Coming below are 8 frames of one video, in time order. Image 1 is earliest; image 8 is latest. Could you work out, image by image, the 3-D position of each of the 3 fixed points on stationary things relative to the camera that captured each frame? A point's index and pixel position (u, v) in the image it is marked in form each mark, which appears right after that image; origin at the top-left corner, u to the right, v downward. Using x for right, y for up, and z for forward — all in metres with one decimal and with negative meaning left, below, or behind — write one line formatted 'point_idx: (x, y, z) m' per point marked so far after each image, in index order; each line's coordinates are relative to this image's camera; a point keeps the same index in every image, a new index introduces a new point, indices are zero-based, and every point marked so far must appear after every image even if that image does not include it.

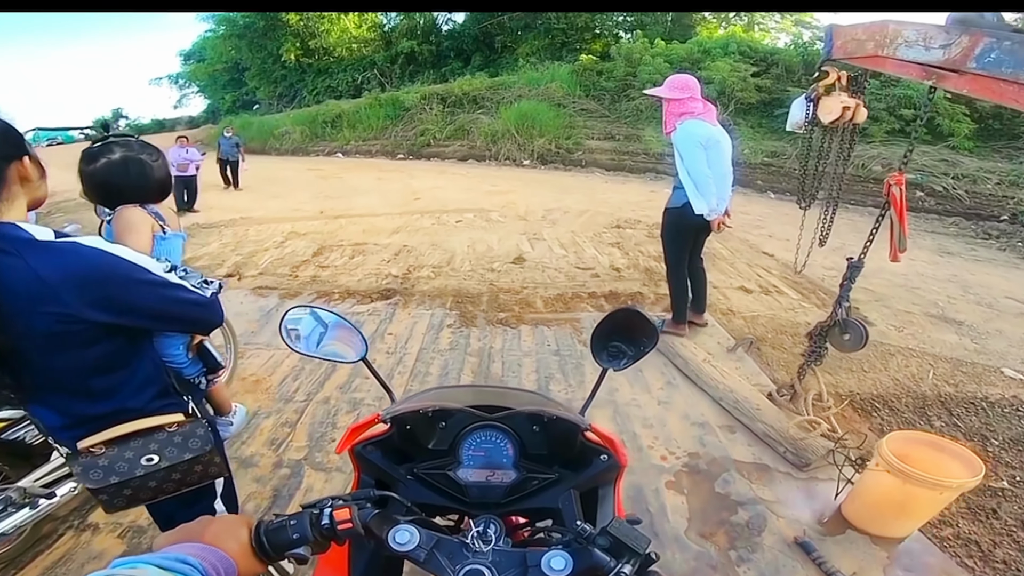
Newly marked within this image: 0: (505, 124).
0: (-0.1, +4.0, +17.3) m
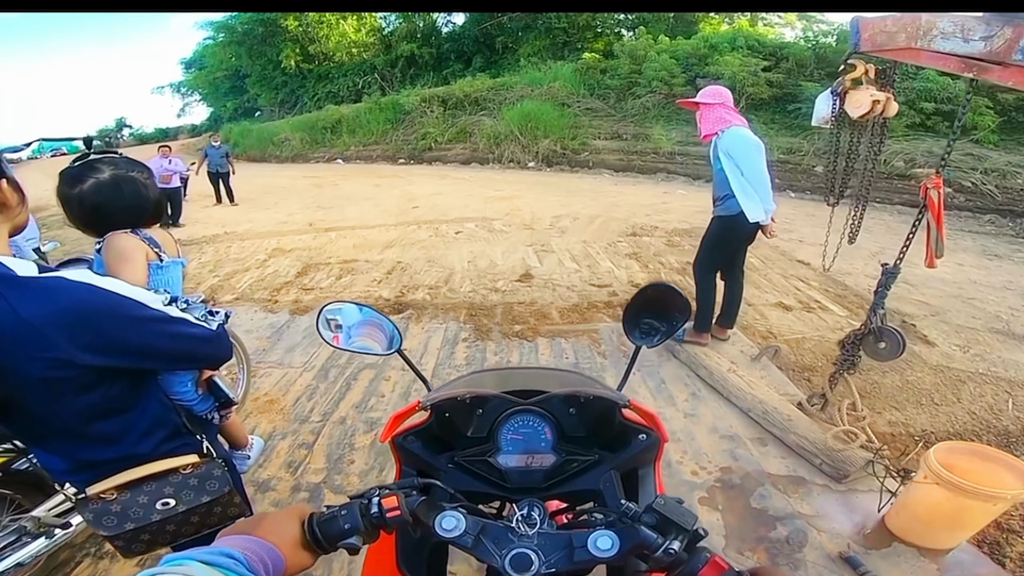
0: (0.0, +4.0, +17.2) m
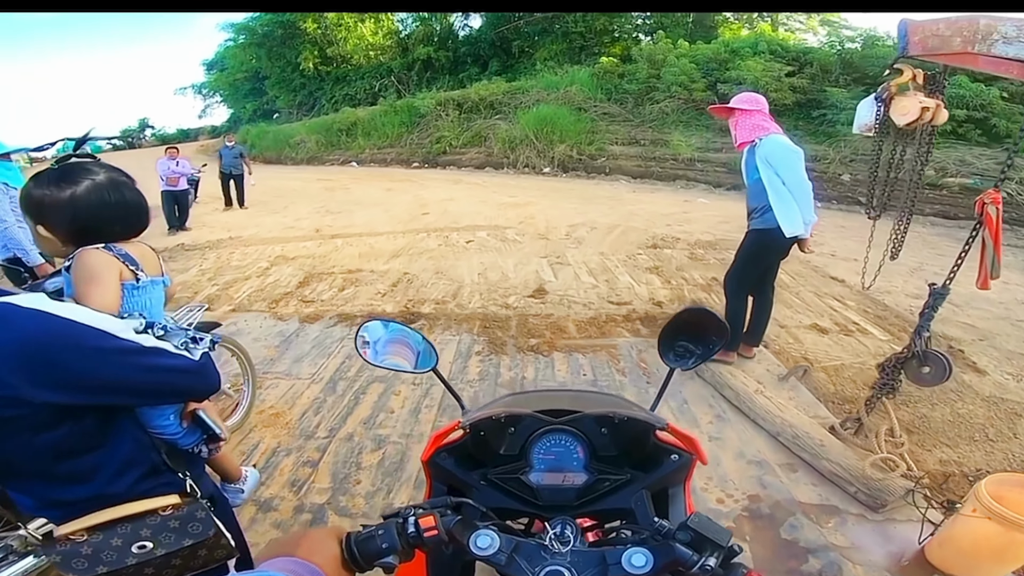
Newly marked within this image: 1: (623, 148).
0: (+0.3, +3.8, +17.0) m
1: (+2.6, +3.1, +15.7) m
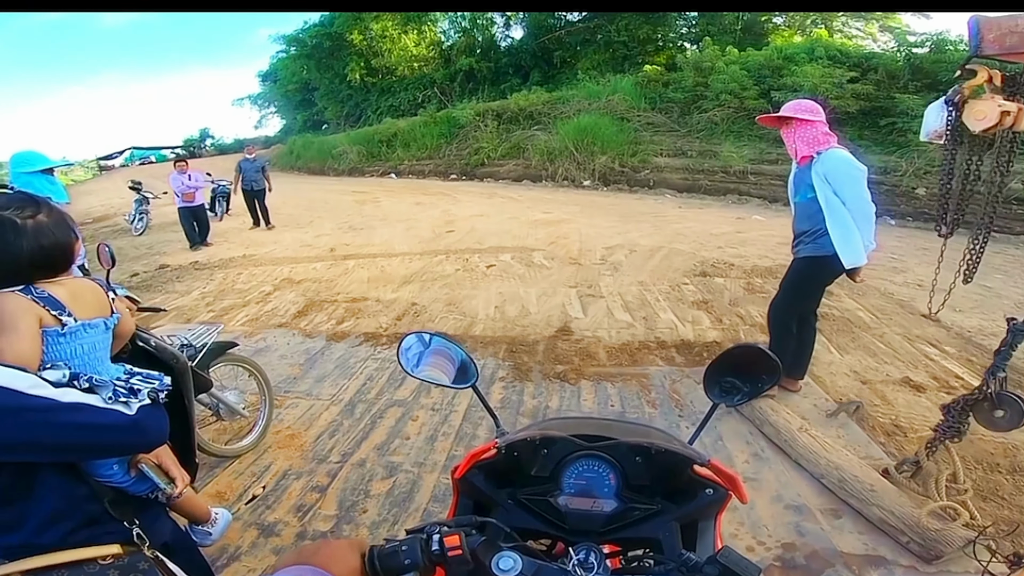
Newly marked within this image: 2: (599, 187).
0: (+1.3, +3.5, +16.9) m
1: (+3.5, +2.8, +15.4) m
2: (+1.9, +2.2, +15.4) m
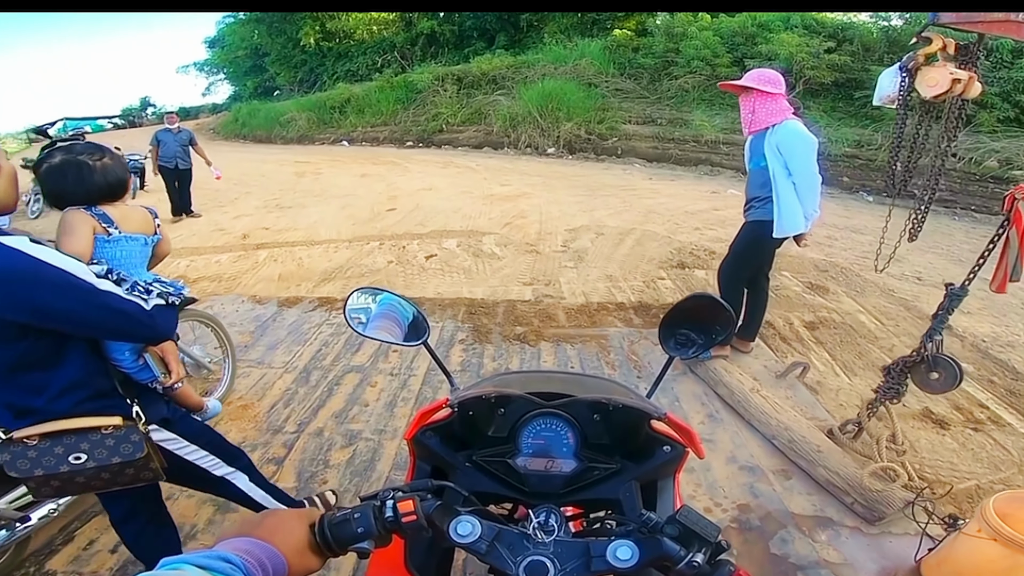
0: (+0.3, +4.2, +16.7) m
1: (+2.6, +3.4, +15.5) m
2: (+1.0, +2.9, +15.3) m
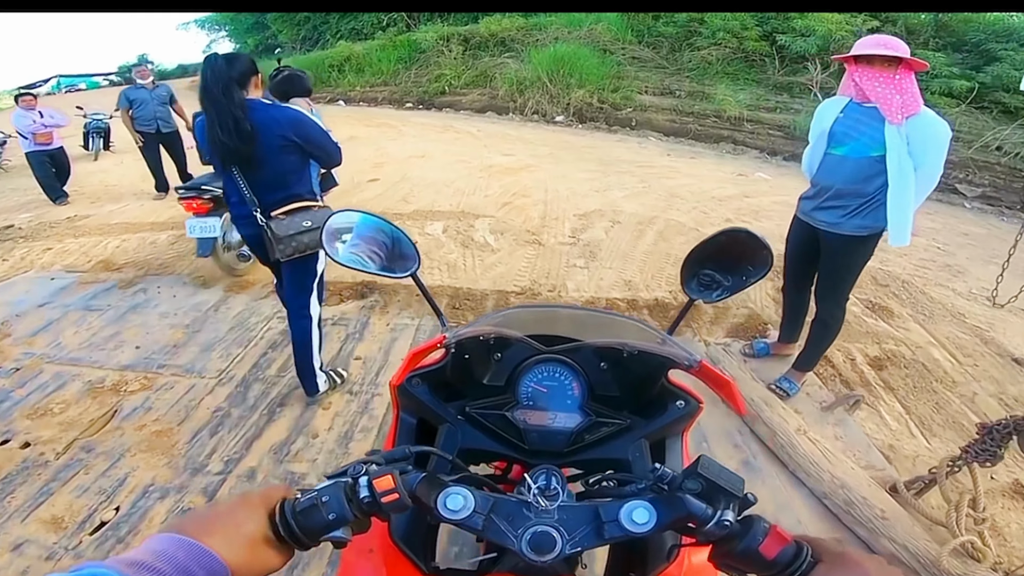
0: (+0.4, +4.8, +15.8) m
1: (+2.7, +3.9, +14.5) m
2: (+1.2, +3.3, +14.5) m
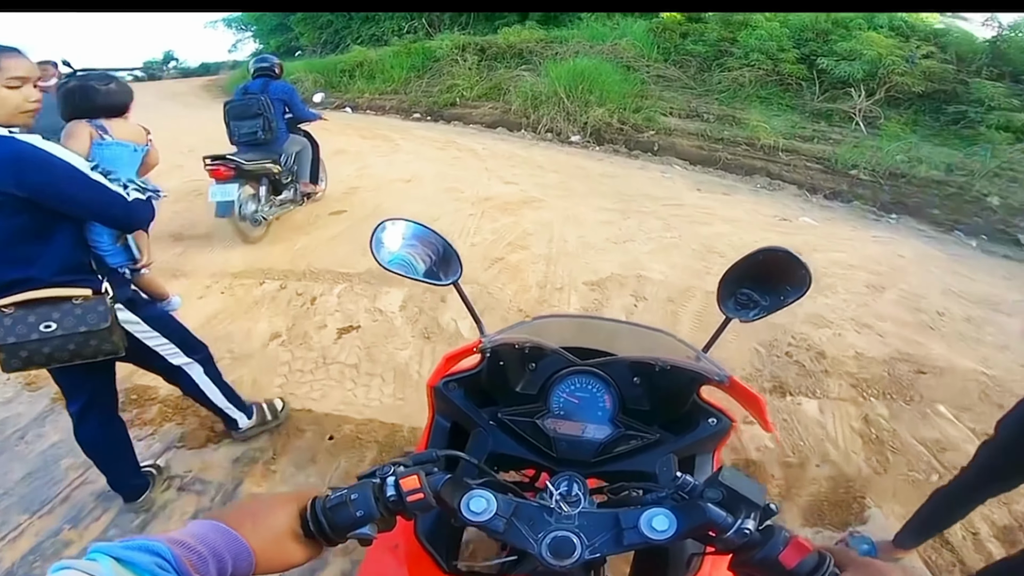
0: (+0.7, +4.1, +14.5) m
1: (+3.0, +3.1, +13.2) m
2: (+1.3, +2.6, +13.1) m
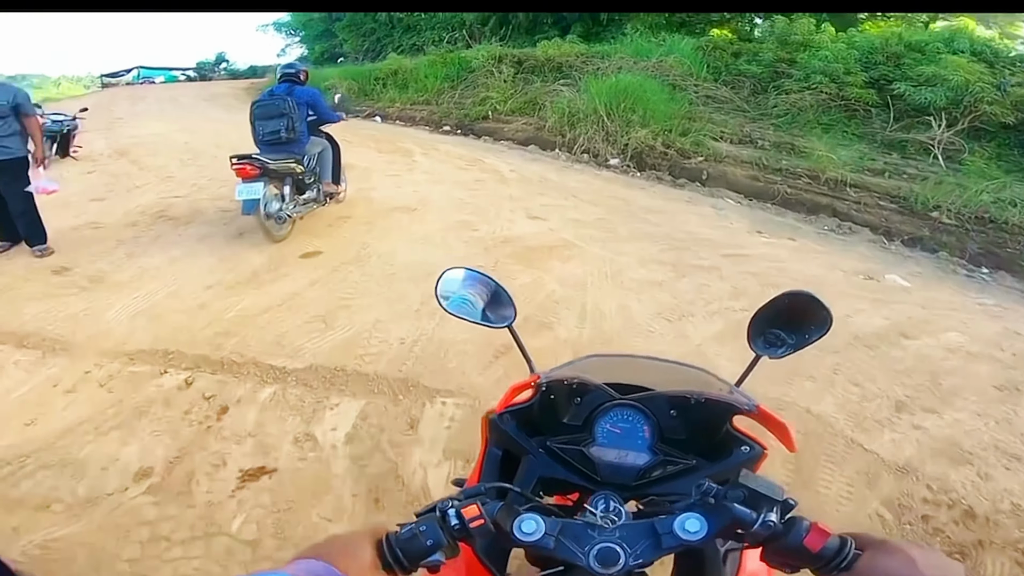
0: (+1.4, +3.4, +13.2) m
1: (+3.5, +2.3, +11.8) m
2: (+1.9, +1.9, +11.8) m
